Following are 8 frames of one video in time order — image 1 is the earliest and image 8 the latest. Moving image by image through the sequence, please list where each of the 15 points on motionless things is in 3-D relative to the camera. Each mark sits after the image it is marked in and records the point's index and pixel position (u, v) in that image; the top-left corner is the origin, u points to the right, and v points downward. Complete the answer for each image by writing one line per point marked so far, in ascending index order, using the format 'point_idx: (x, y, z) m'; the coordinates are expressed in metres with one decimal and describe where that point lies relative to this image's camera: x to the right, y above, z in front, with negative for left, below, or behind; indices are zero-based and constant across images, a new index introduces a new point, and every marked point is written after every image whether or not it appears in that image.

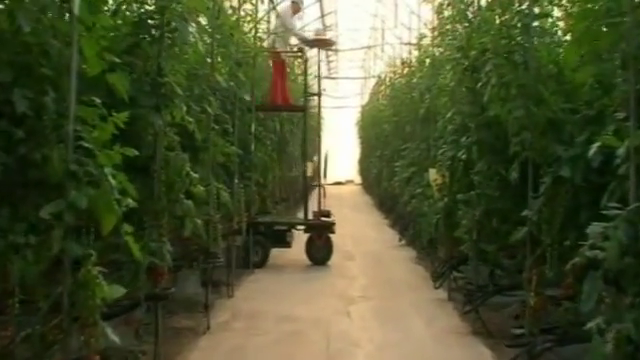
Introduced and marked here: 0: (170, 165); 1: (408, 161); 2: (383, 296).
0: (-0.6, +0.1, +3.8) m
1: (+0.9, +0.2, +9.7) m
2: (+0.5, -0.8, +6.7) m
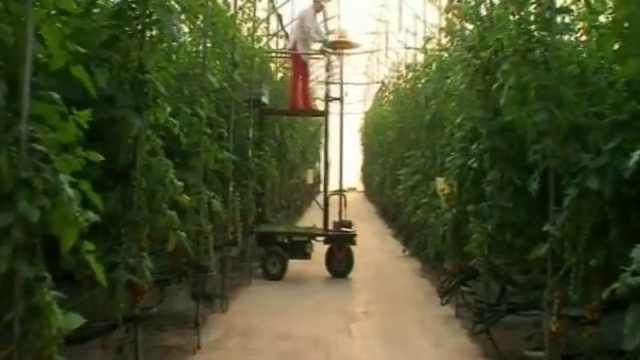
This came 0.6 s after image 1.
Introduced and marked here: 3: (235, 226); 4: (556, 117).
0: (-0.6, 0.0, +3.5) m
1: (+0.9, +0.1, +9.3) m
2: (+0.5, -0.9, +6.3) m
3: (-0.6, -0.3, +6.4) m
4: (+0.9, +0.2, +3.5) m
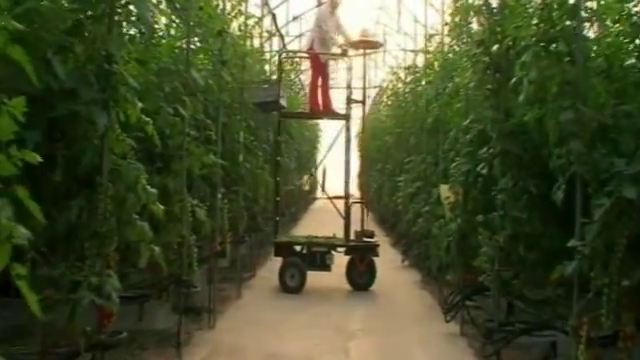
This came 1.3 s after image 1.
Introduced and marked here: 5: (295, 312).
0: (-0.6, 0.0, +3.0) m
1: (+0.9, 0.0, +8.8) m
2: (+0.4, -1.0, +5.9) m
3: (-0.6, -0.4, +5.9) m
4: (+0.9, +0.2, +3.1) m
5: (-0.2, -0.9, +6.6) m
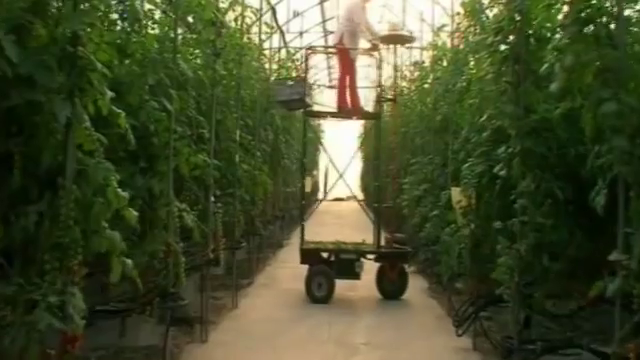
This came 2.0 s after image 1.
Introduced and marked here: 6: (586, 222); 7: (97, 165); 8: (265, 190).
0: (-0.6, 0.0, +2.6) m
1: (+0.9, 0.0, +8.4) m
2: (+0.4, -1.0, +5.4) m
3: (-0.6, -0.4, +5.5) m
4: (+0.9, +0.2, +2.7) m
5: (-0.2, -1.0, +6.1) m
6: (+1.2, -0.2, +4.2) m
7: (-0.6, 0.0, +2.6) m
8: (-0.5, -0.1, +8.5) m
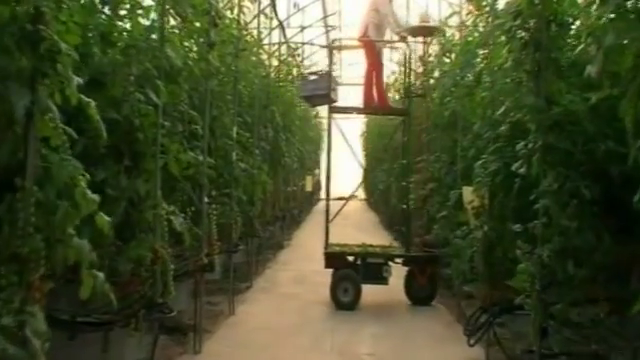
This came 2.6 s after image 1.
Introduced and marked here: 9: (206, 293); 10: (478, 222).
0: (-0.6, 0.0, +2.2) m
1: (+0.9, 0.0, +8.0) m
2: (+0.4, -1.0, +5.1) m
3: (-0.6, -0.4, +5.2) m
4: (+0.9, +0.2, +2.3) m
5: (-0.2, -0.9, +5.8) m
6: (+1.2, -0.2, +3.8) m
7: (-0.6, 0.0, +2.2) m
8: (-0.5, -0.1, +8.1) m
9: (-0.9, -0.9, +7.0) m
10: (+0.8, -0.2, +4.8) m
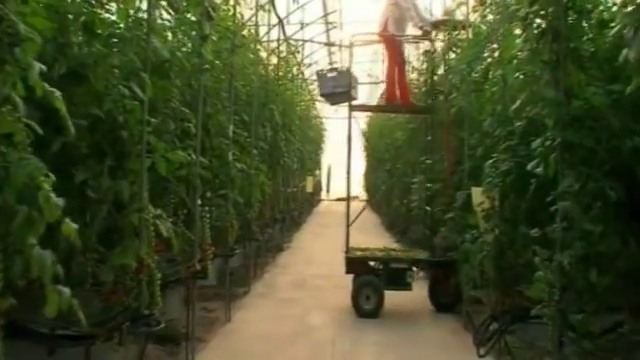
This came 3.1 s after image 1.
0: (-0.6, 0.0, +1.9) m
1: (+0.9, 0.0, +7.8) m
2: (+0.4, -1.0, +4.8) m
3: (-0.6, -0.4, +4.9) m
4: (+0.9, +0.2, +2.0) m
5: (-0.2, -1.0, +5.5) m
6: (+1.2, -0.2, +3.5) m
7: (-0.6, 0.0, +1.9) m
8: (-0.5, -0.1, +7.8) m
9: (-0.9, -0.9, +6.7) m
10: (+0.8, -0.2, +4.5) m
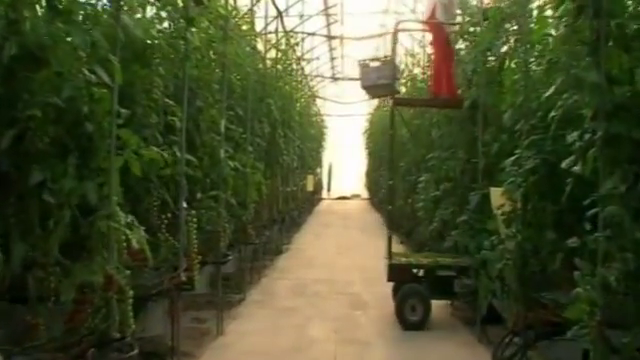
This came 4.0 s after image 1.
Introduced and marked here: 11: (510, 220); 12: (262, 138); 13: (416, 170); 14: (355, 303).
0: (-0.6, 0.0, +1.4) m
1: (+0.9, 0.0, +7.3) m
2: (+0.4, -1.0, +4.3) m
3: (-0.6, -0.4, +4.4) m
4: (+0.9, +0.2, +1.5) m
5: (-0.2, -1.0, +5.0) m
6: (+1.2, -0.2, +3.0) m
7: (-0.6, 0.0, +1.4) m
8: (-0.5, -0.1, +7.3) m
9: (-0.9, -0.9, +6.2) m
10: (+0.8, -0.2, +4.0) m
11: (+0.8, -0.2, +4.0) m
12: (-0.5, +0.4, +8.2) m
13: (+1.0, +0.1, +9.7) m
14: (+0.3, -0.9, +6.8) m
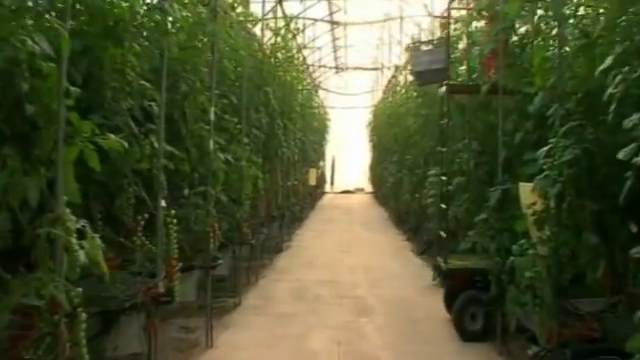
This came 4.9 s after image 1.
0: (-0.7, 0.0, +0.9) m
1: (+0.9, +0.1, +6.7) m
2: (+0.4, -0.9, +3.7) m
3: (-0.6, -0.3, +3.8) m
4: (+0.9, +0.2, +0.9) m
5: (-0.1, -0.9, +4.4) m
6: (+1.2, -0.2, +2.4) m
7: (-0.6, 0.0, +0.9) m
8: (-0.5, 0.0, +6.8) m
9: (-0.9, -0.8, +5.6) m
10: (+0.8, -0.2, +3.4) m
11: (+0.8, -0.1, +3.4) m
12: (-0.5, +0.4, +7.6) m
13: (+1.0, +0.2, +9.2) m
14: (+0.3, -0.9, +6.2) m
